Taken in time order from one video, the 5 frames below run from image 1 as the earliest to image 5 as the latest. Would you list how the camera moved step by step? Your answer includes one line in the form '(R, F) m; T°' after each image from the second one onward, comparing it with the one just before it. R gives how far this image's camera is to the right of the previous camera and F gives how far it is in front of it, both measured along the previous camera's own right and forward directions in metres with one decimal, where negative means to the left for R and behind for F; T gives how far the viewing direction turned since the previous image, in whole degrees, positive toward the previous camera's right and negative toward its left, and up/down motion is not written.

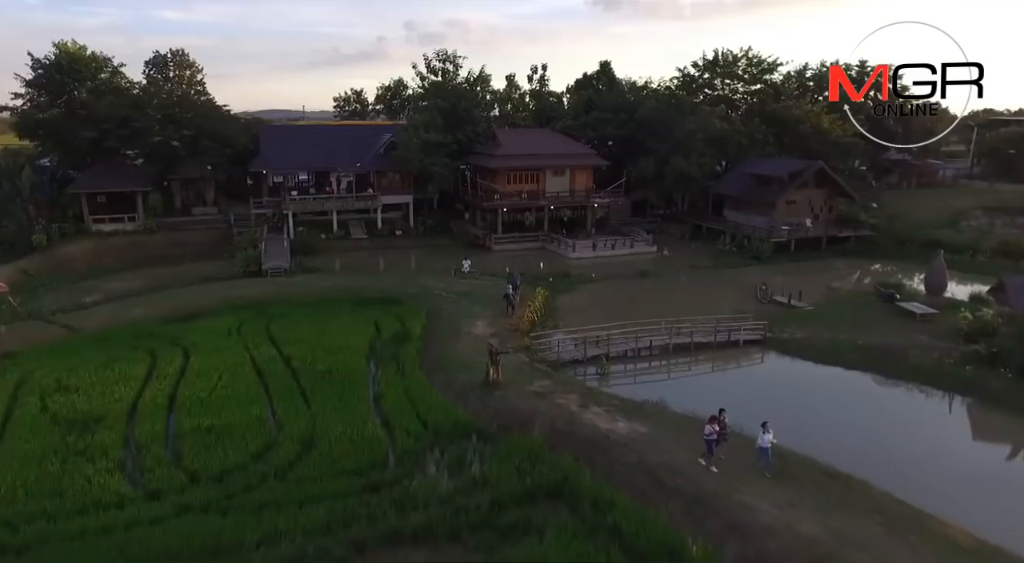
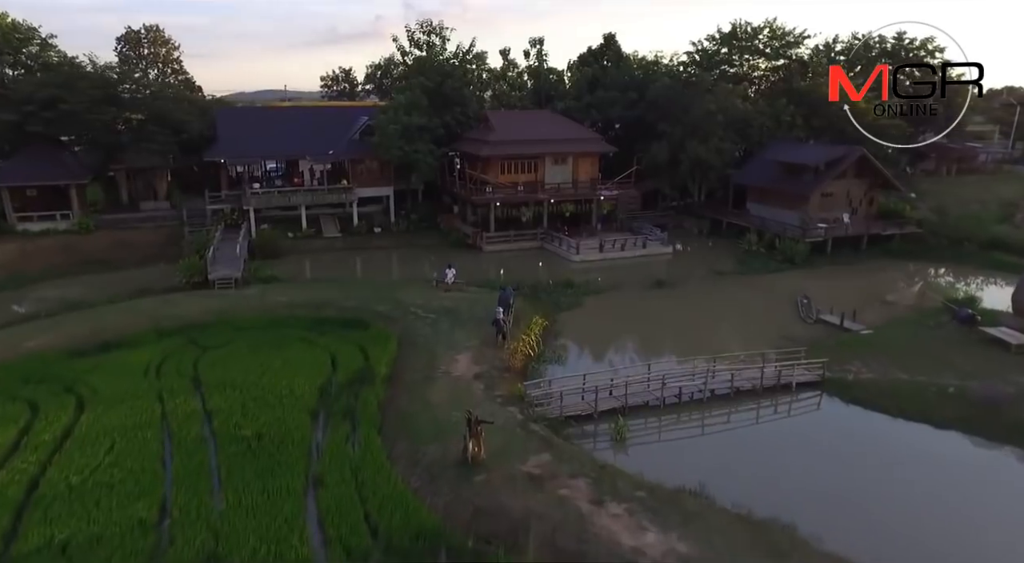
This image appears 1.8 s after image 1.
(+0.3, +5.3) m; 0°
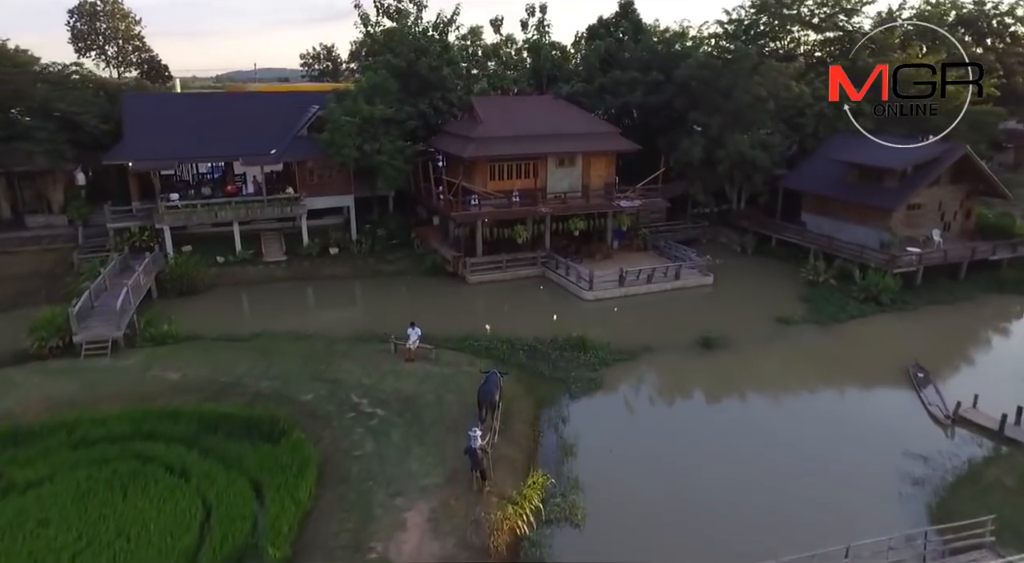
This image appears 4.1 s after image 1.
(+0.3, +8.3) m; 0°
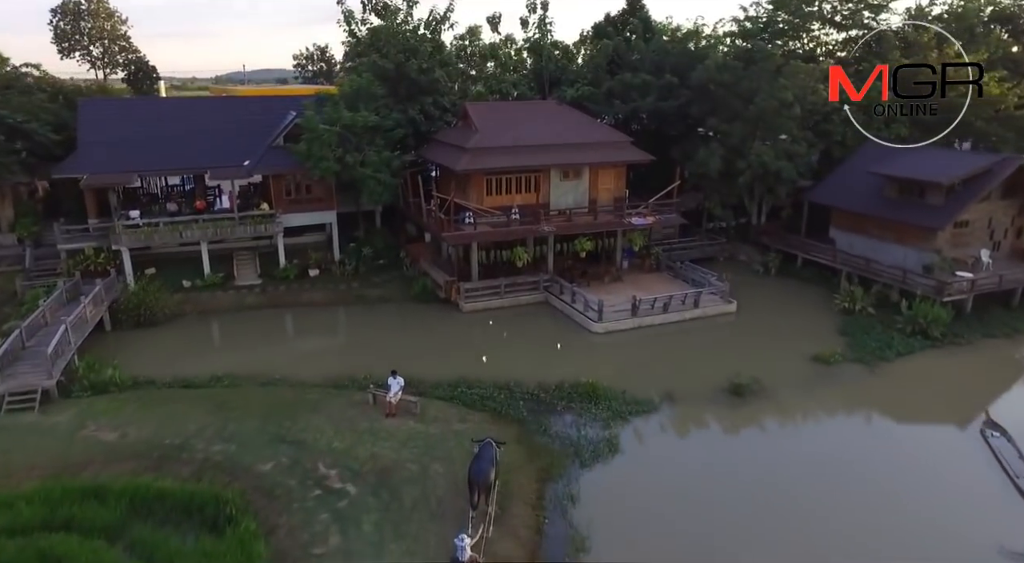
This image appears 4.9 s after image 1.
(0.0, +3.0) m; 0°
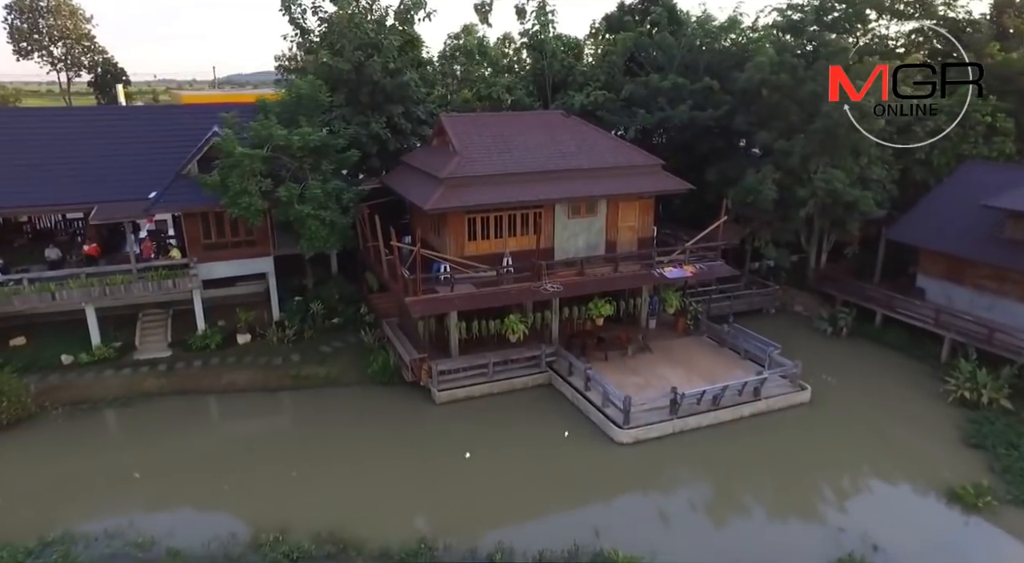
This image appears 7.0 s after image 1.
(+0.3, +6.7) m; 0°
